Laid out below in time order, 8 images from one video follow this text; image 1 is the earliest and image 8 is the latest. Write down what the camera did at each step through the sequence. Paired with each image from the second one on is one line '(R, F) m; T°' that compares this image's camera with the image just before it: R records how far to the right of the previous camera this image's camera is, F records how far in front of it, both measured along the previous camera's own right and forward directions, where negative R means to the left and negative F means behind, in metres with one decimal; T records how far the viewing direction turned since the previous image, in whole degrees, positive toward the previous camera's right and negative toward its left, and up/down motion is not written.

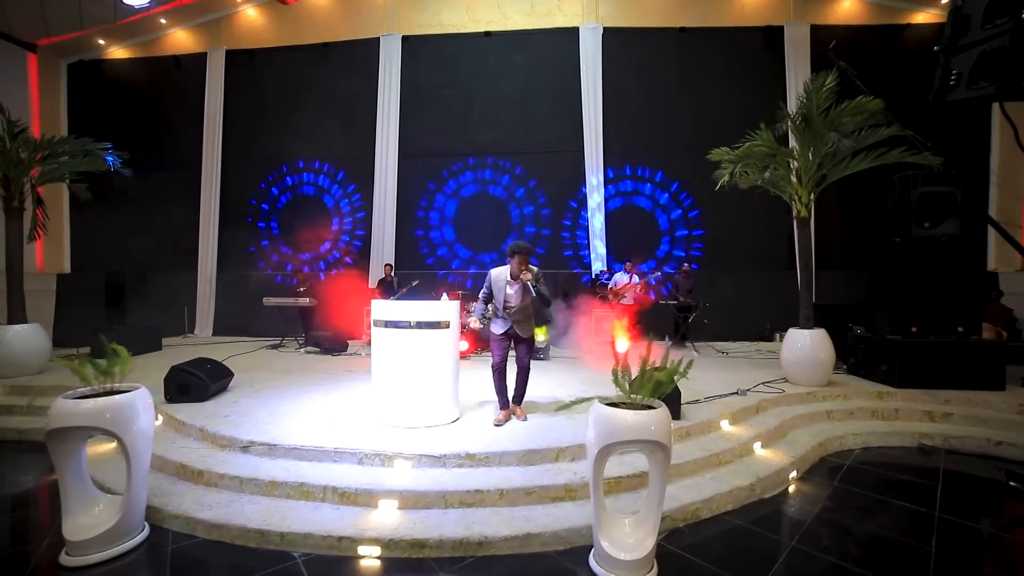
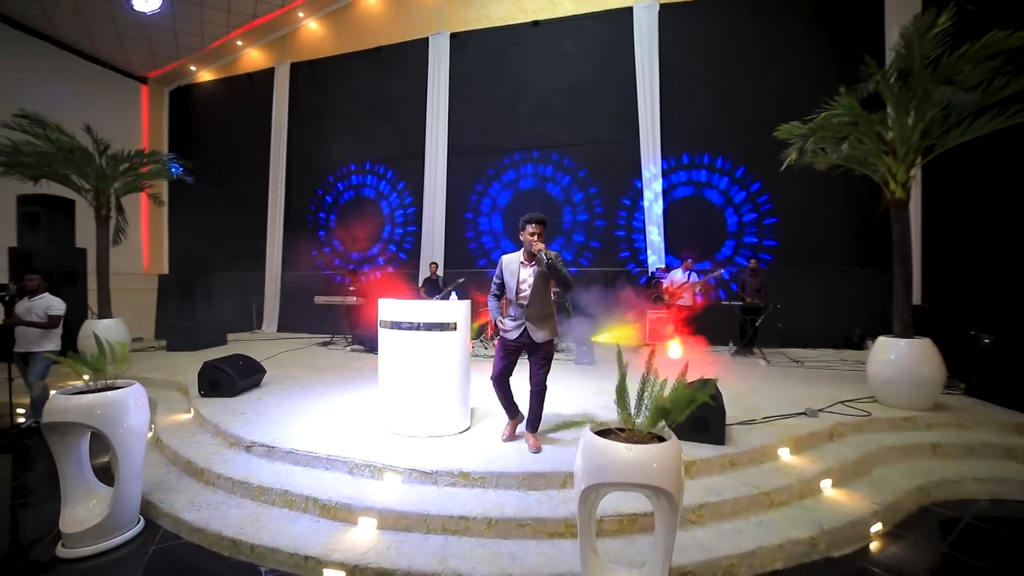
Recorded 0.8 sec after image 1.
(+0.4, +0.4) m; -10°
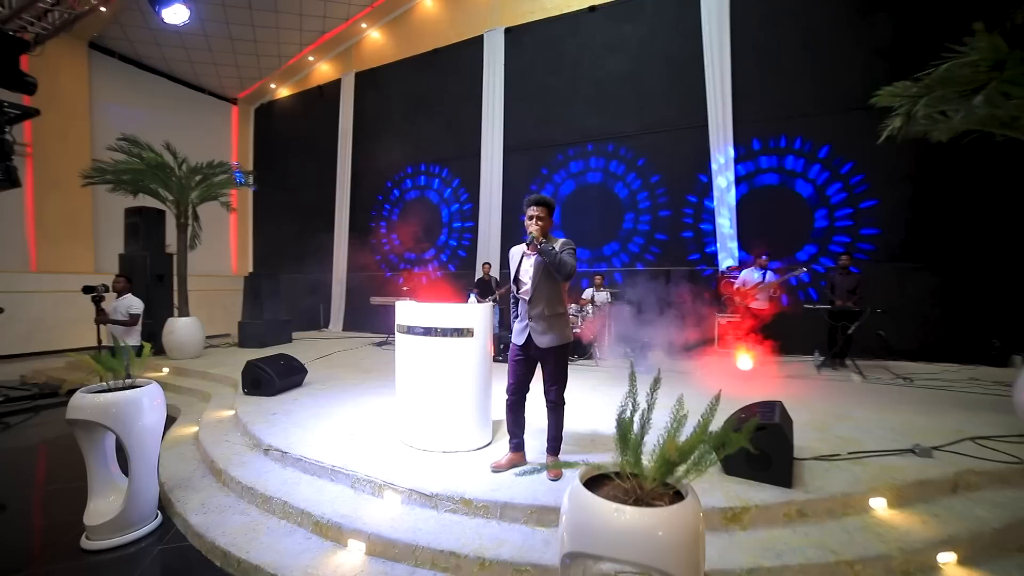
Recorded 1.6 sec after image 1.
(+0.3, +0.3) m; -10°
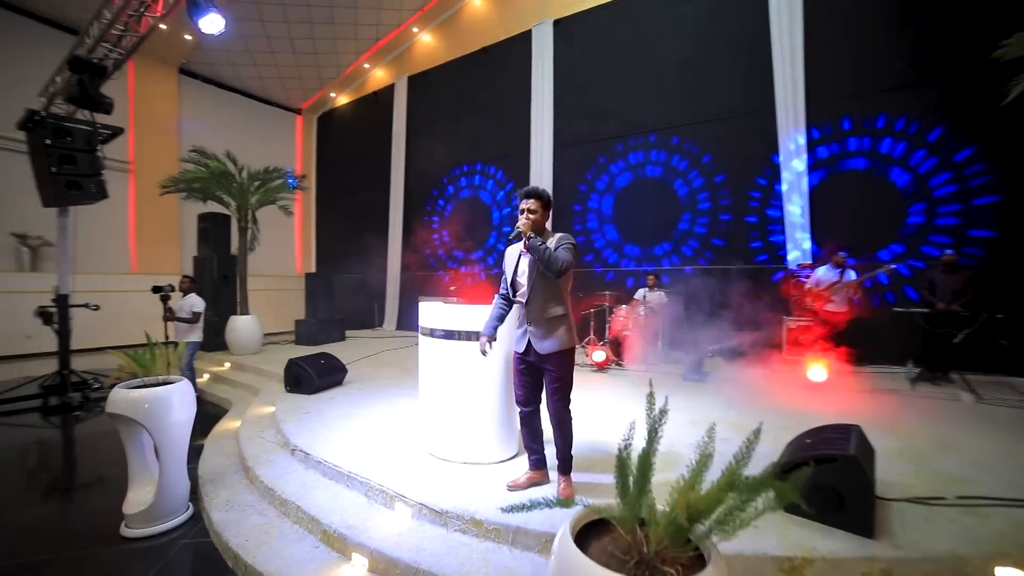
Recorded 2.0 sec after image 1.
(+0.2, +0.2) m; -8°
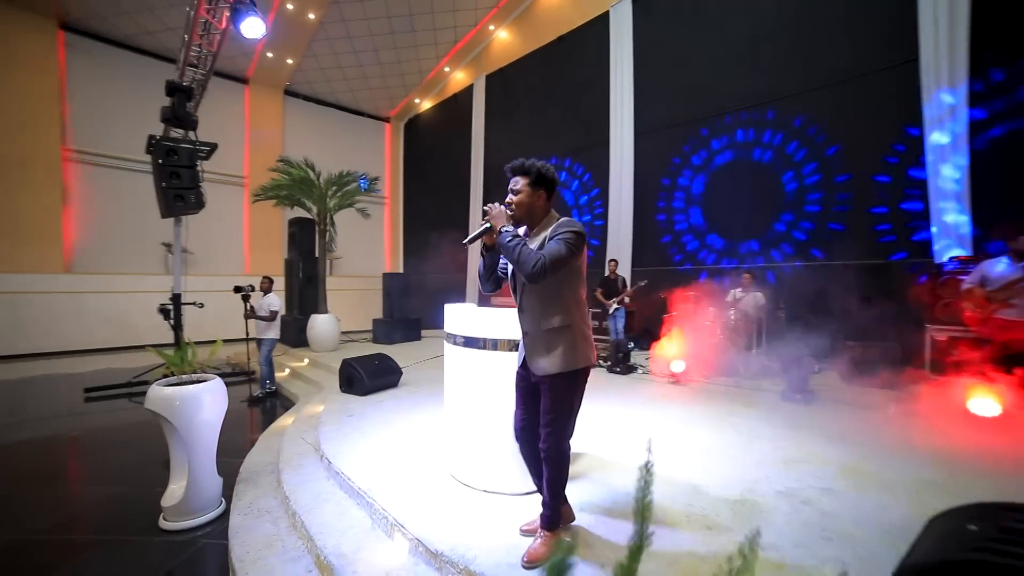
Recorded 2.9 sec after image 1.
(+0.3, +0.4) m; -12°
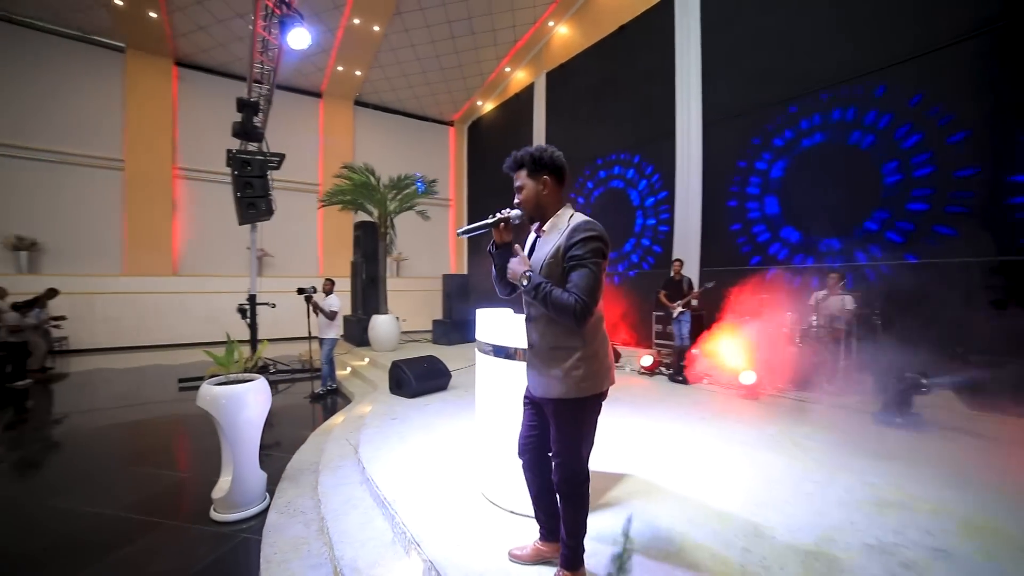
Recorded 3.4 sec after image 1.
(+0.2, +0.2) m; -9°
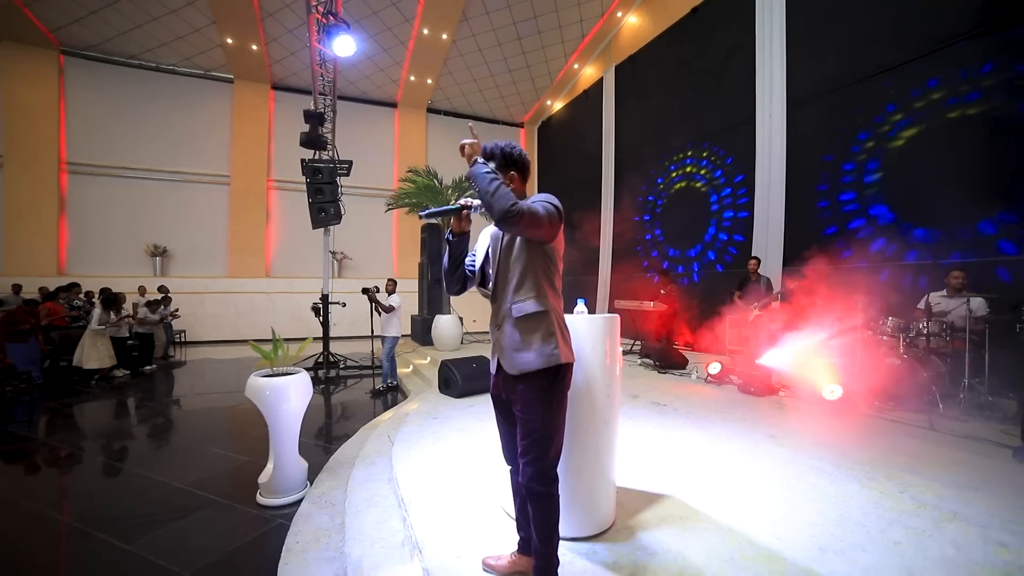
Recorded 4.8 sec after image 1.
(+0.3, +0.2) m; -10°
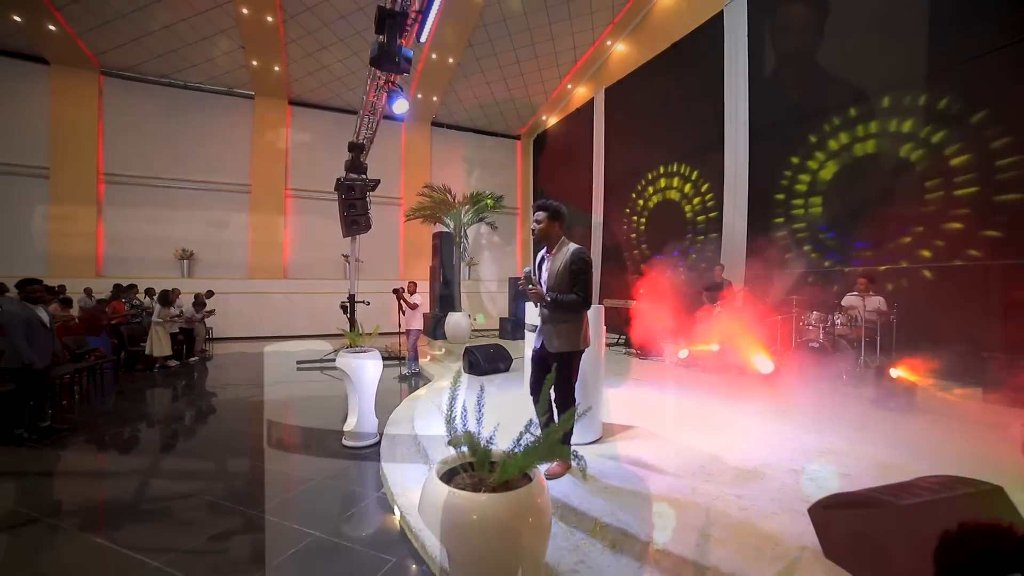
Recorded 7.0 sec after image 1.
(-0.2, -1.0) m; +1°
